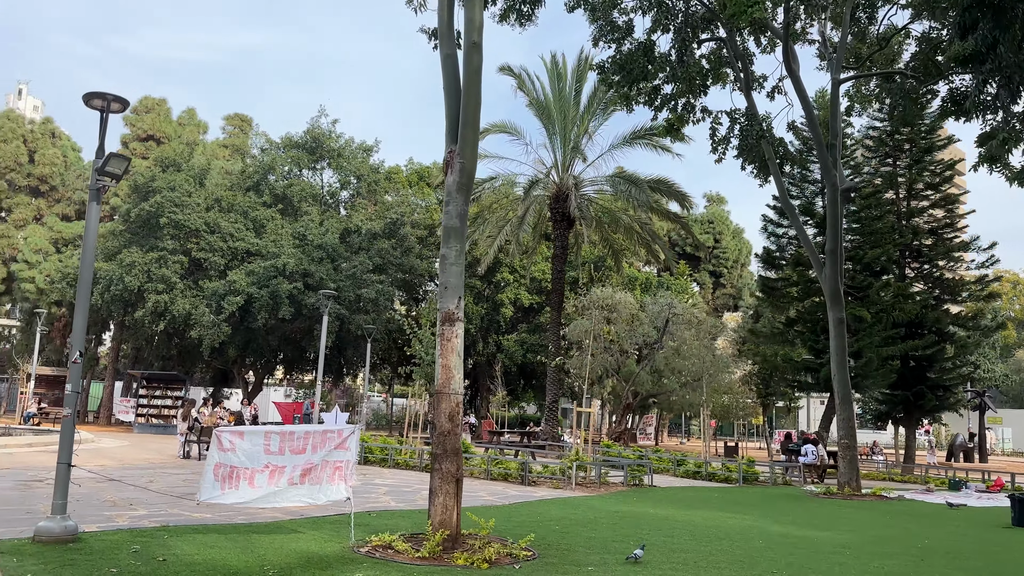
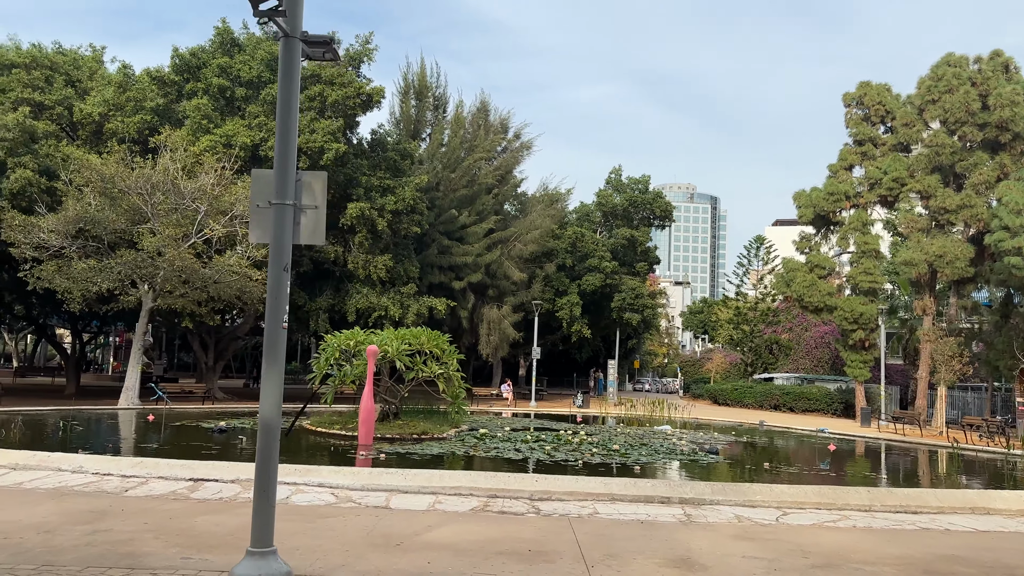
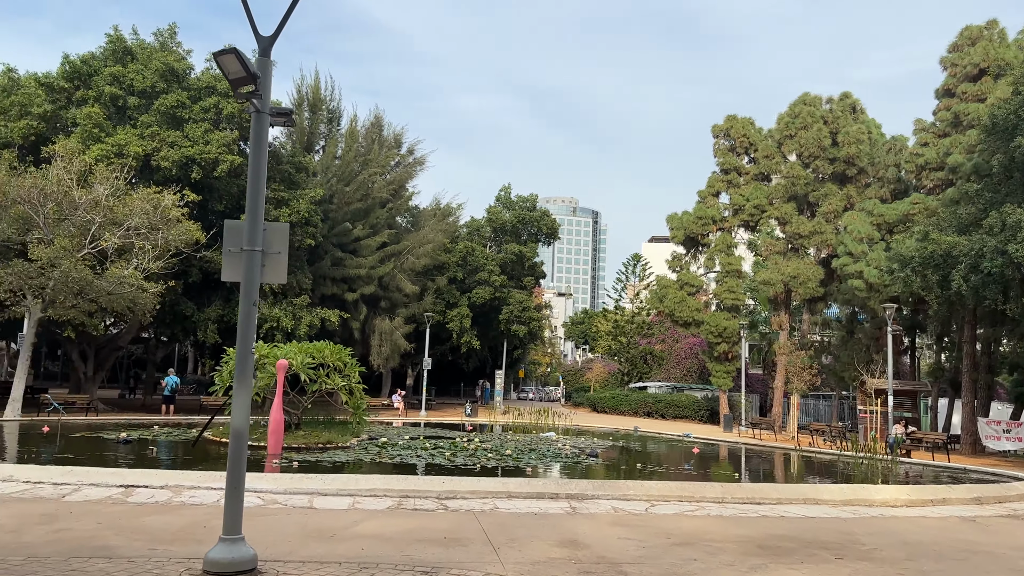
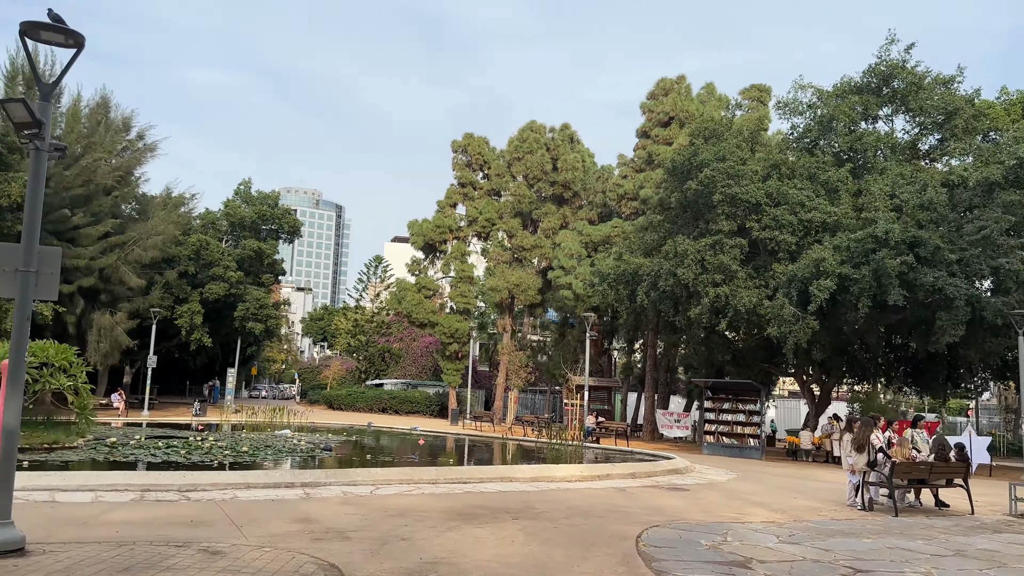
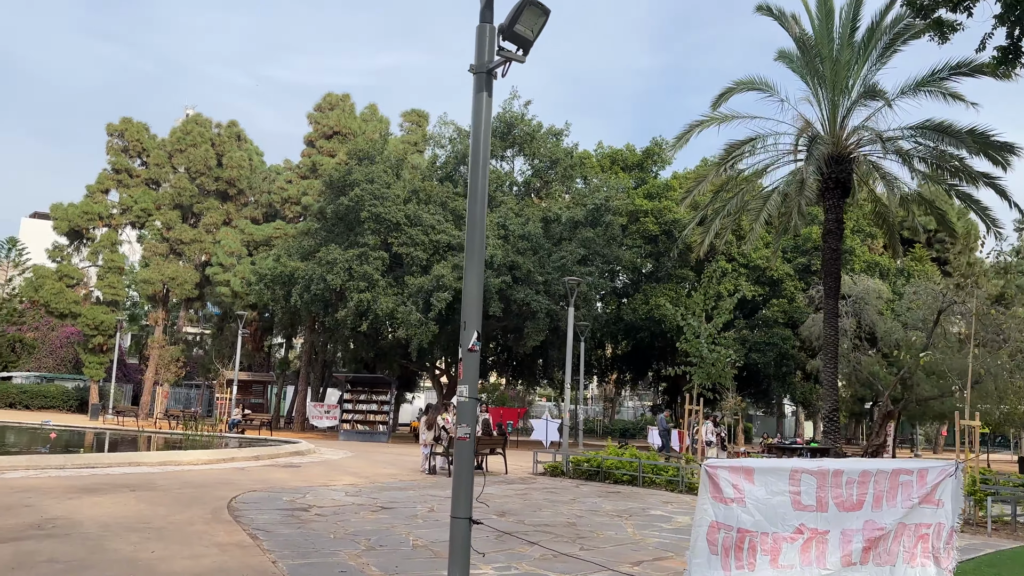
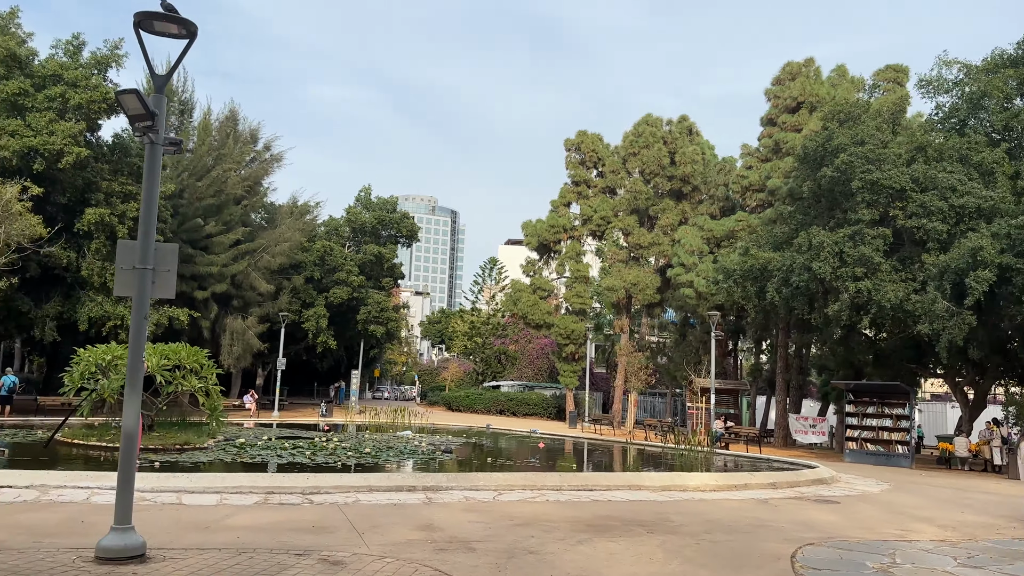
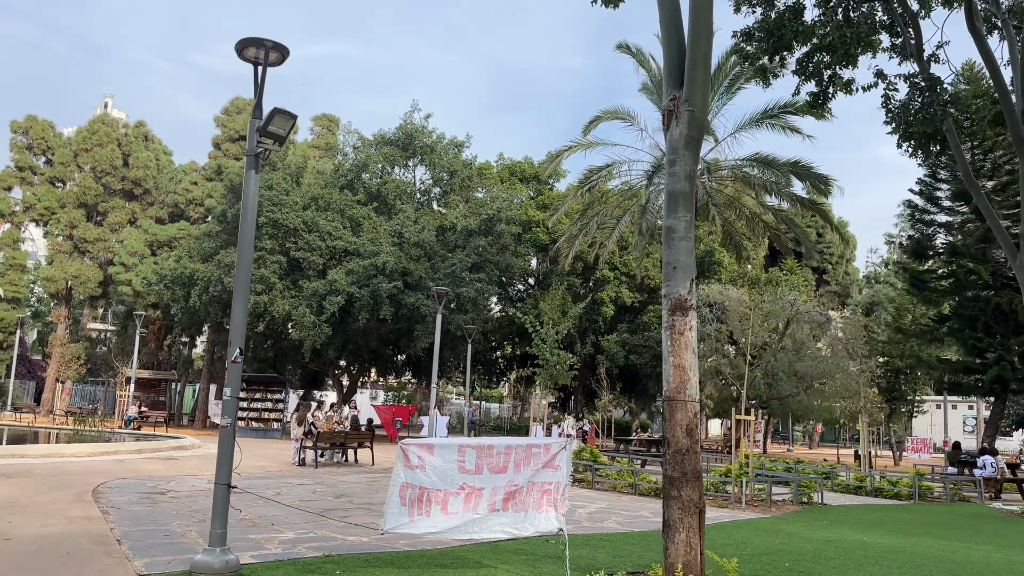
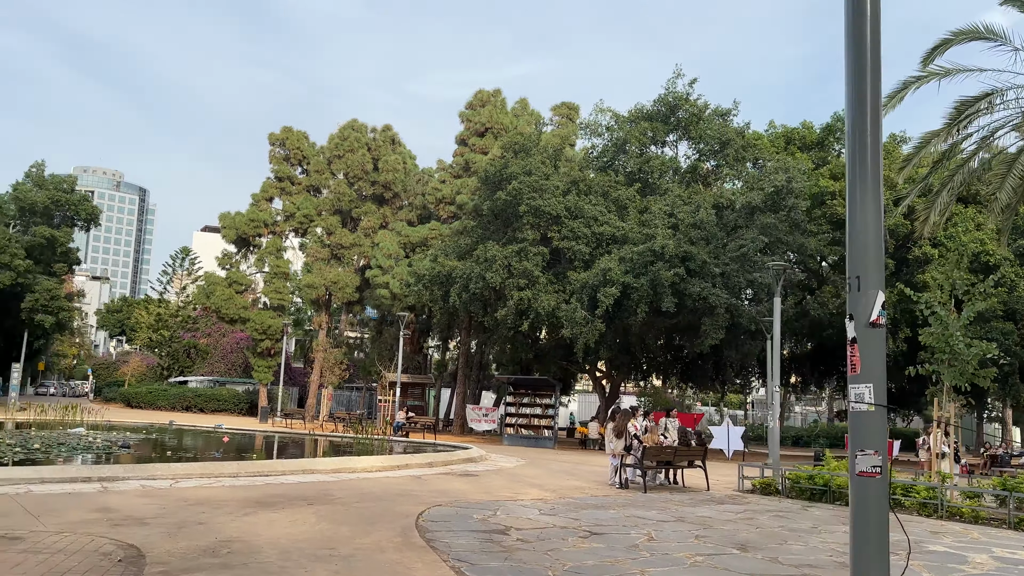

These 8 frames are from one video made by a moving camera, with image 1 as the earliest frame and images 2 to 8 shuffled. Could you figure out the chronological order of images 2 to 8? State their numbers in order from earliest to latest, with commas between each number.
7, 5, 8, 4, 6, 3, 2
